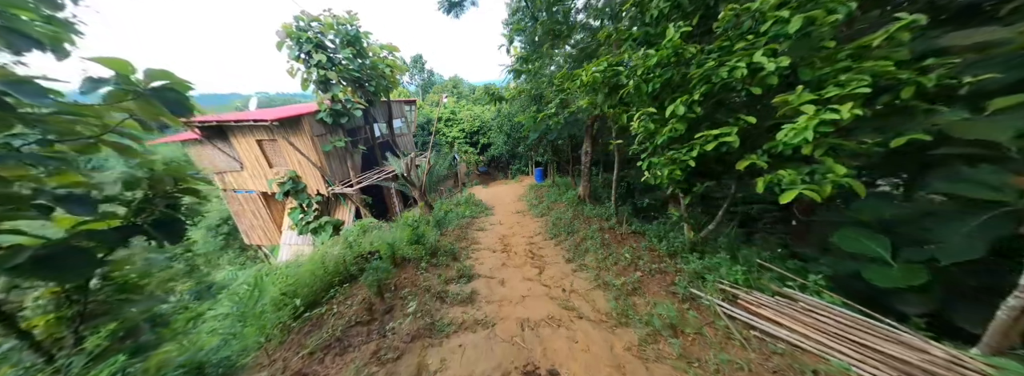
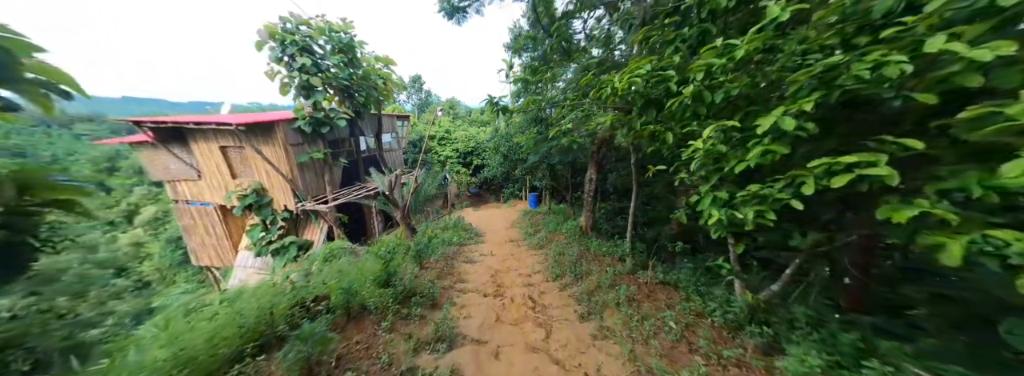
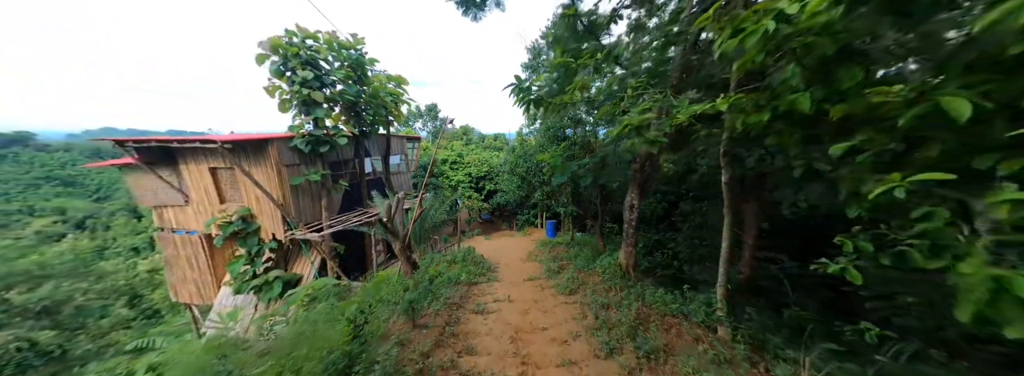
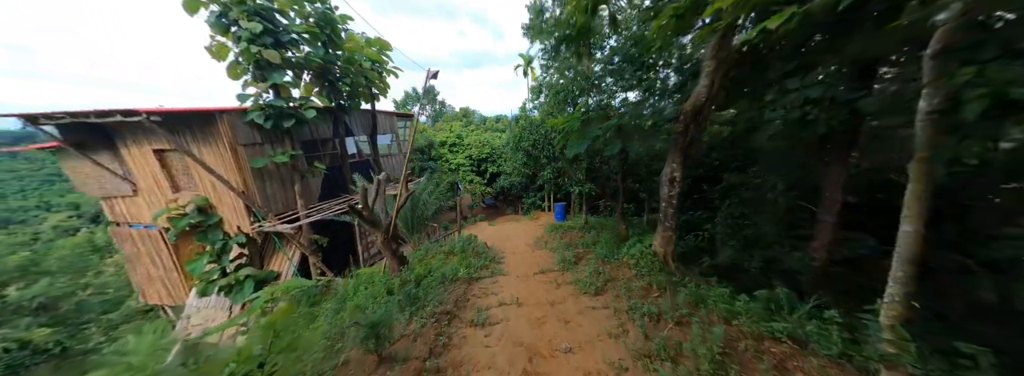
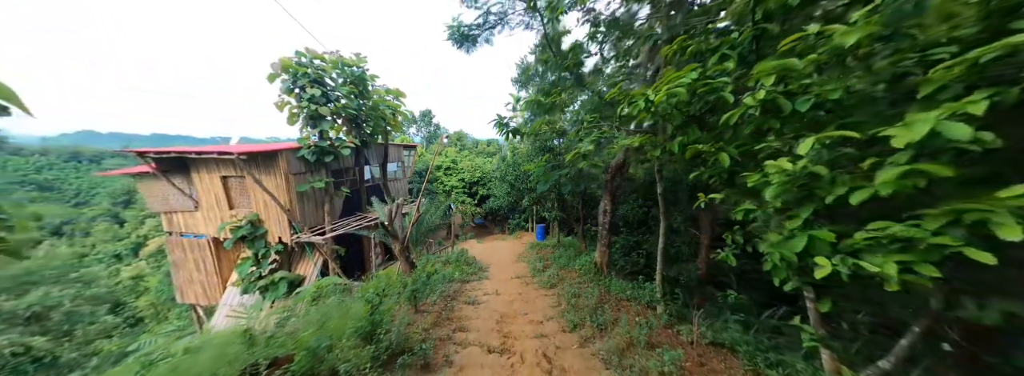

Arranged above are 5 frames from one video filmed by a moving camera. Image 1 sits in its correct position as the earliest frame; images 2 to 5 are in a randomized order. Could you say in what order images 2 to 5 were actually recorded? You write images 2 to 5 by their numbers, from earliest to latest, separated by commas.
2, 5, 3, 4
